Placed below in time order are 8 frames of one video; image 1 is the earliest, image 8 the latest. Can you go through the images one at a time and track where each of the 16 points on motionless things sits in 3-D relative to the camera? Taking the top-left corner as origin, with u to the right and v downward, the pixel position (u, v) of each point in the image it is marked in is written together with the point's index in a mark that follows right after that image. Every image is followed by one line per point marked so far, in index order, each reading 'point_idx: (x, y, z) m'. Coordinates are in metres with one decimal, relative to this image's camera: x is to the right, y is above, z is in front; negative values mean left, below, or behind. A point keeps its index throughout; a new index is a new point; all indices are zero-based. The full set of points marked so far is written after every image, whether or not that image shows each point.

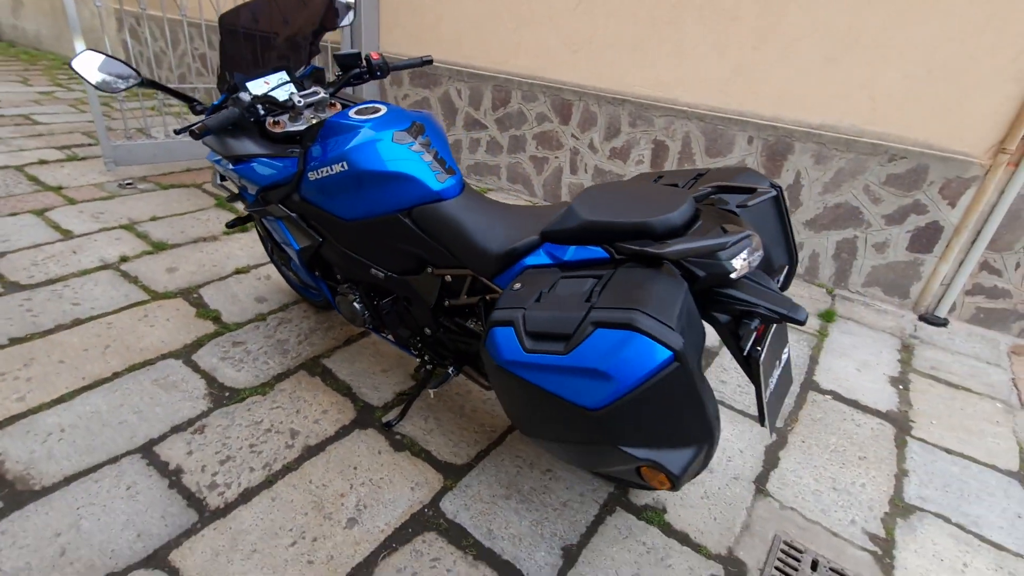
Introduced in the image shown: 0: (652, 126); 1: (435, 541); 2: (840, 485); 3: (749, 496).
0: (+1.0, +1.2, +3.7) m
1: (-0.2, -0.8, +1.6) m
2: (+1.2, -0.7, +1.9) m
3: (+0.8, -0.7, +1.9) m
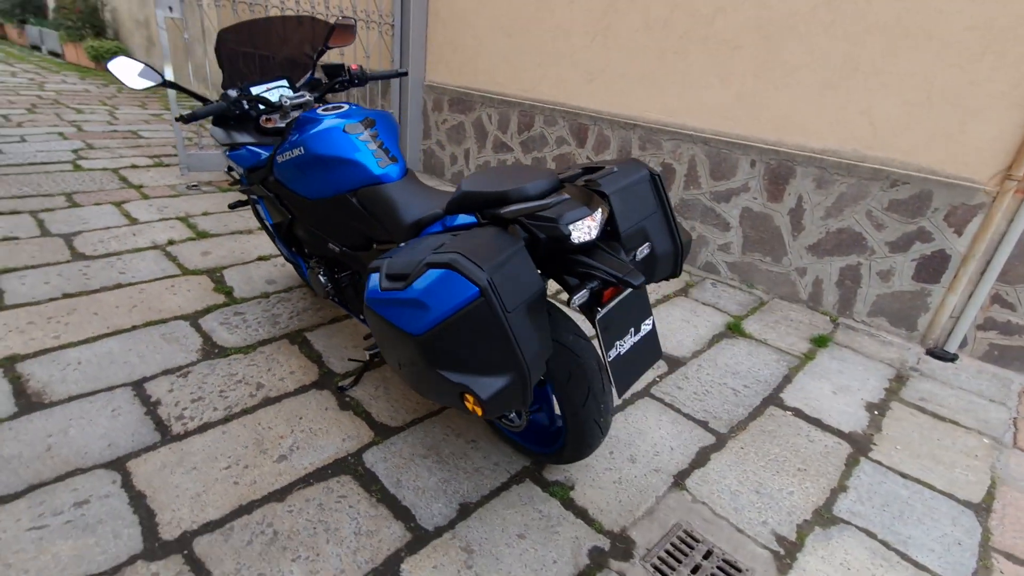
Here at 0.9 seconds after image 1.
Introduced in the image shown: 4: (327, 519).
0: (+1.1, +1.0, +3.8) m
1: (-0.6, -0.7, +1.8) m
2: (+0.9, -0.7, +1.9) m
3: (+0.6, -0.7, +1.9) m
4: (-0.6, -0.7, +1.6) m
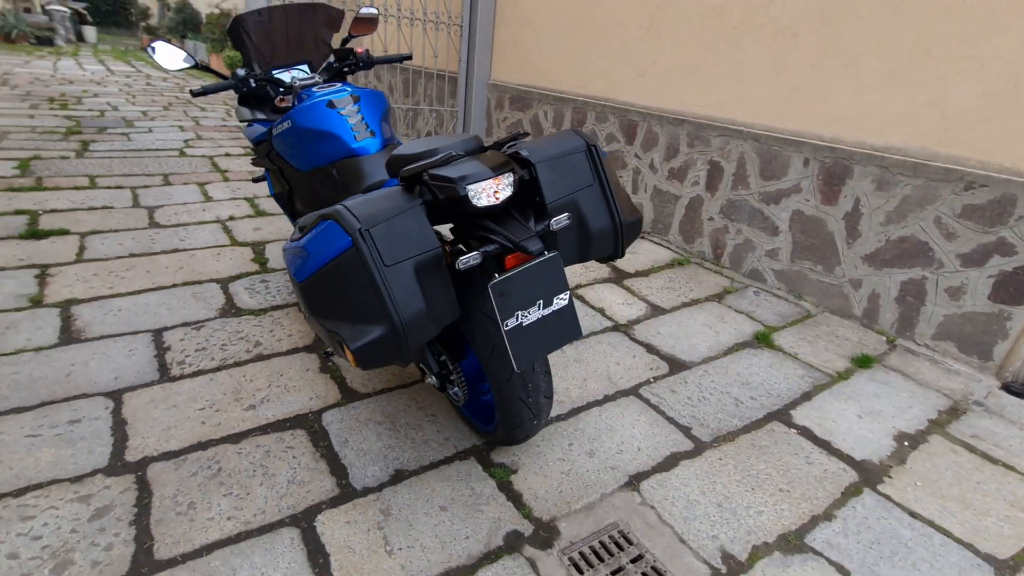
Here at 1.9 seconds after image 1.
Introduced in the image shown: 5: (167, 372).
0: (+1.4, +1.0, +3.6) m
1: (-0.8, -0.5, +1.9) m
2: (+0.7, -0.7, +1.7) m
3: (+0.3, -0.7, +1.8) m
4: (-0.8, -0.6, +1.7) m
5: (-1.4, -0.3, +2.1) m
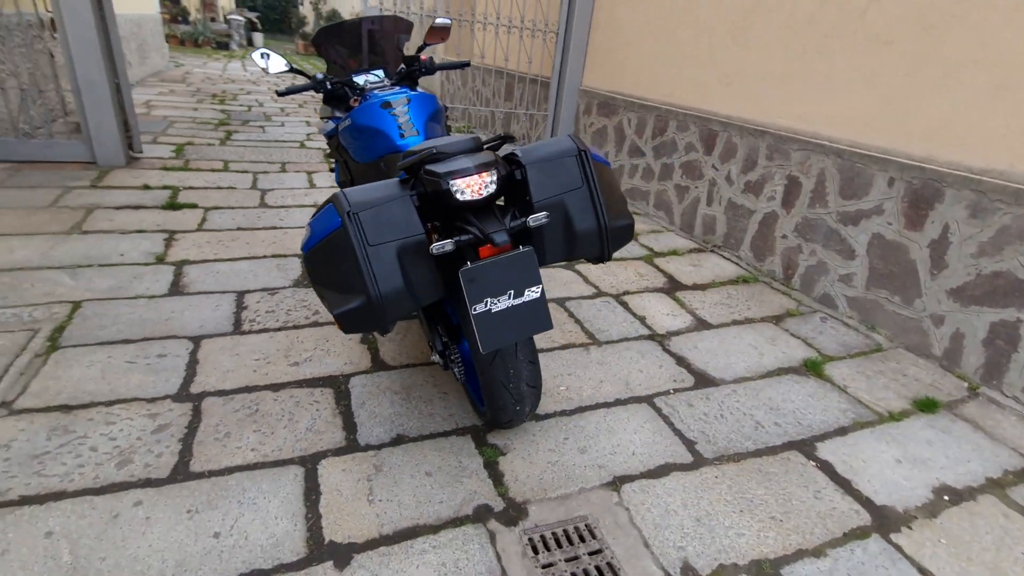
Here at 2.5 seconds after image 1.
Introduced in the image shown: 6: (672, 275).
0: (+1.8, +0.8, +3.4) m
1: (-0.8, -0.4, +2.1) m
2: (+0.7, -0.8, +1.7) m
3: (+0.3, -0.7, +1.8) m
4: (-0.8, -0.5, +2.0) m
5: (-1.3, -0.2, +2.5) m
6: (+1.1, +0.1, +3.6) m
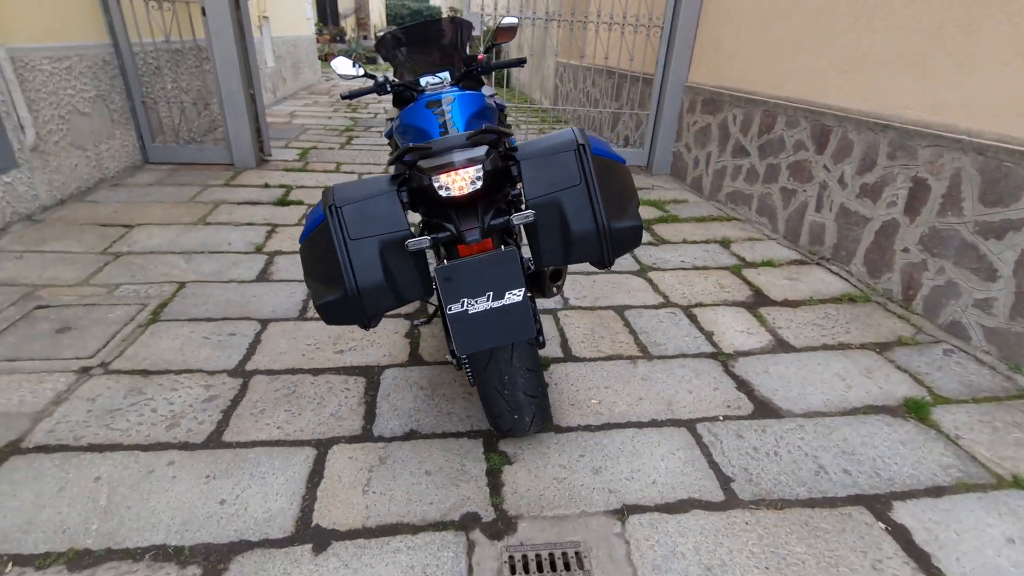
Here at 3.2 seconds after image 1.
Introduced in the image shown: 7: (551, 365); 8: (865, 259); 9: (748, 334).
0: (+2.2, +0.7, +2.9) m
1: (-0.7, -0.4, +2.2) m
2: (+0.6, -0.8, +1.5) m
3: (+0.3, -0.7, +1.7) m
4: (-0.8, -0.4, +2.1) m
5: (-1.1, -0.1, +2.7) m
6: (+1.5, 0.0, +3.2) m
7: (+0.2, -0.4, +2.4) m
8: (+2.2, +0.2, +3.2) m
9: (+1.2, -0.2, +2.7) m
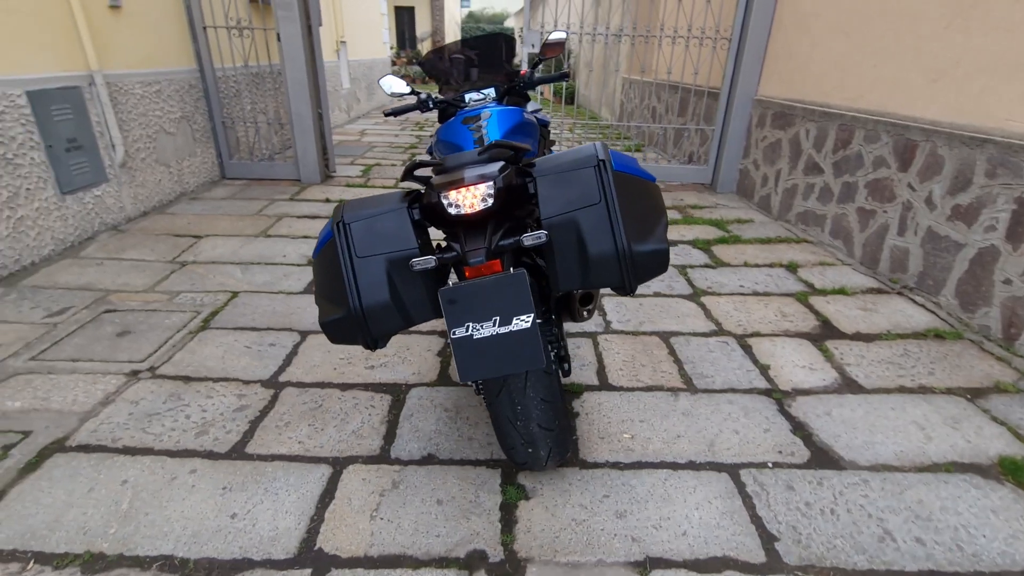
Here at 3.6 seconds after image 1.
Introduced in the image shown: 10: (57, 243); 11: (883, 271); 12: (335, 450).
0: (+2.4, +0.5, +2.5) m
1: (-0.5, -0.5, +2.2) m
2: (+0.6, -0.9, +1.3) m
3: (+0.3, -0.8, +1.5) m
4: (-0.7, -0.5, +2.1) m
5: (-0.9, -0.2, +2.7) m
6: (+1.7, -0.2, +2.9) m
7: (+0.3, -0.5, +2.2) m
8: (+2.4, 0.0, +2.8) m
9: (+1.4, -0.4, +2.4) m
10: (-3.0, +0.3, +3.4) m
11: (+2.4, +0.1, +3.3) m
12: (-0.7, -0.6, +1.9) m
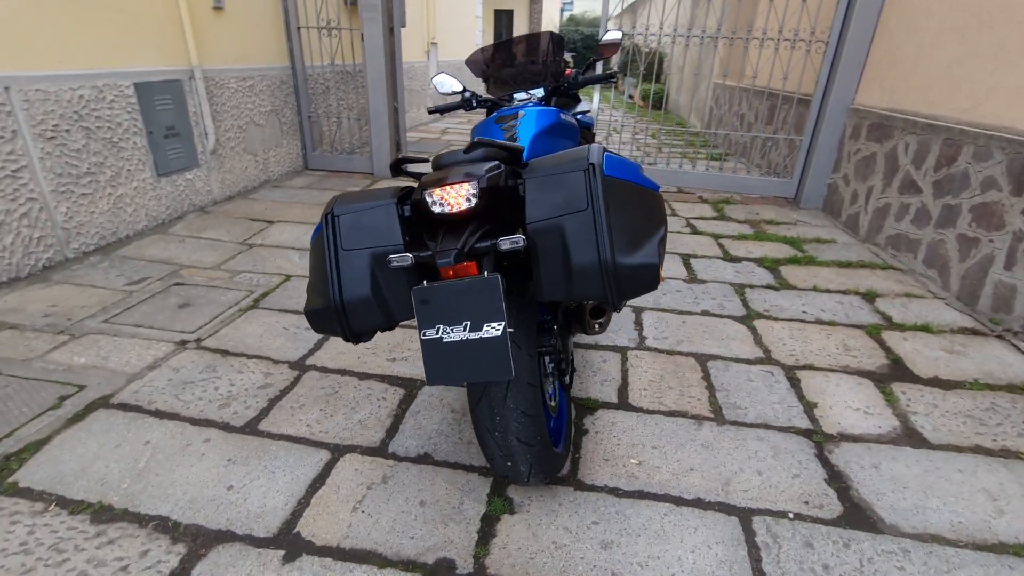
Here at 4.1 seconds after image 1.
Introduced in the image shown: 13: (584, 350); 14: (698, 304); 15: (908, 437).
0: (+2.6, +0.3, +2.0) m
1: (-0.5, -0.4, +2.2) m
2: (+0.5, -1.0, +1.1) m
3: (+0.2, -0.8, +1.4) m
4: (-0.6, -0.5, +2.1) m
5: (-0.7, -0.2, +2.8) m
6: (+1.9, -0.3, +2.5) m
7: (+0.4, -0.5, +2.1) m
8: (+2.6, -0.2, +2.3) m
9: (+1.5, -0.5, +2.1) m
10: (-2.7, +0.5, +3.8) m
11: (+2.6, -0.1, +2.9) m
12: (-0.7, -0.6, +1.9) m
13: (+0.3, -0.3, +2.5) m
14: (+1.1, -0.1, +3.0) m
15: (+1.5, -0.6, +2.0) m
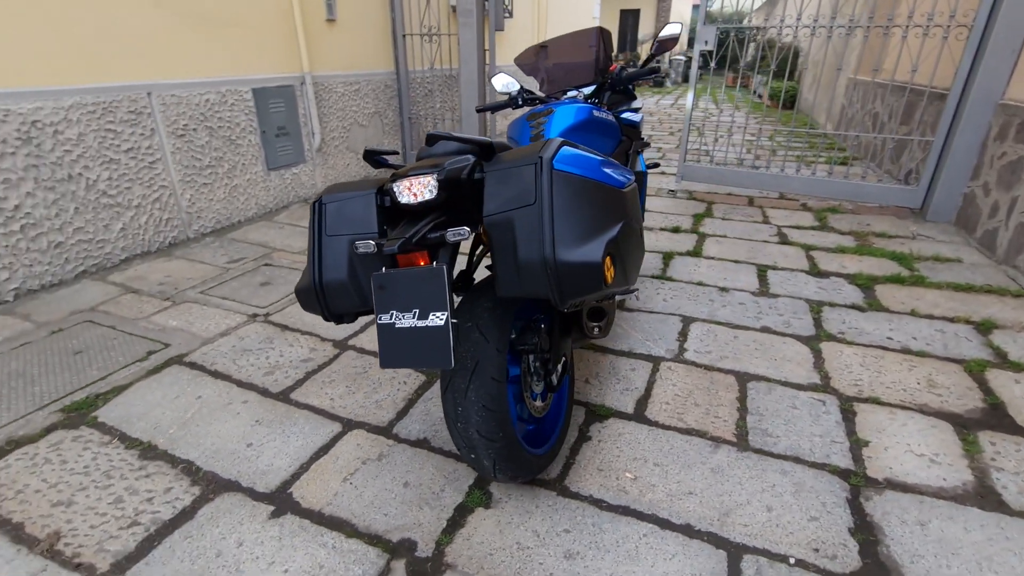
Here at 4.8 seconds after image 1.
0: (+2.6, +0.1, +1.5) m
1: (-0.4, -0.4, +2.3) m
2: (+0.2, -1.0, +1.0) m
3: (+0.1, -0.8, +1.4) m
4: (-0.6, -0.4, +2.3) m
5: (-0.5, -0.1, +2.9) m
6: (+2.0, -0.5, +2.1) m
7: (+0.4, -0.5, +2.0) m
8: (+2.6, -0.4, +1.8) m
9: (+1.5, -0.6, +1.8) m
10: (-2.1, +0.7, +4.3) m
11: (+2.8, -0.3, +2.3) m
12: (-0.6, -0.5, +2.1) m
13: (+0.5, -0.3, +2.4) m
14: (+1.3, -0.2, +2.7) m
15: (+1.5, -0.7, +1.7) m
